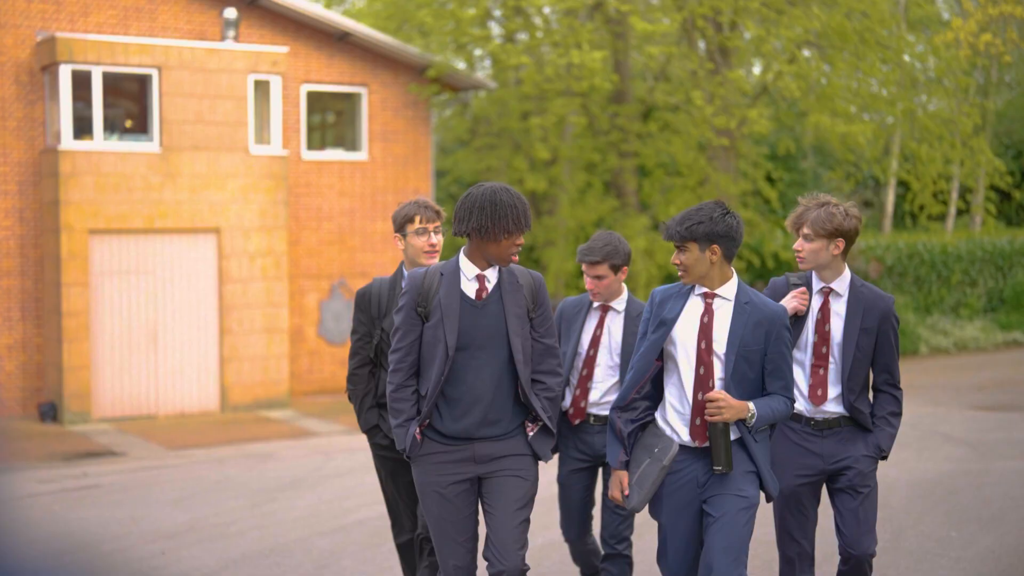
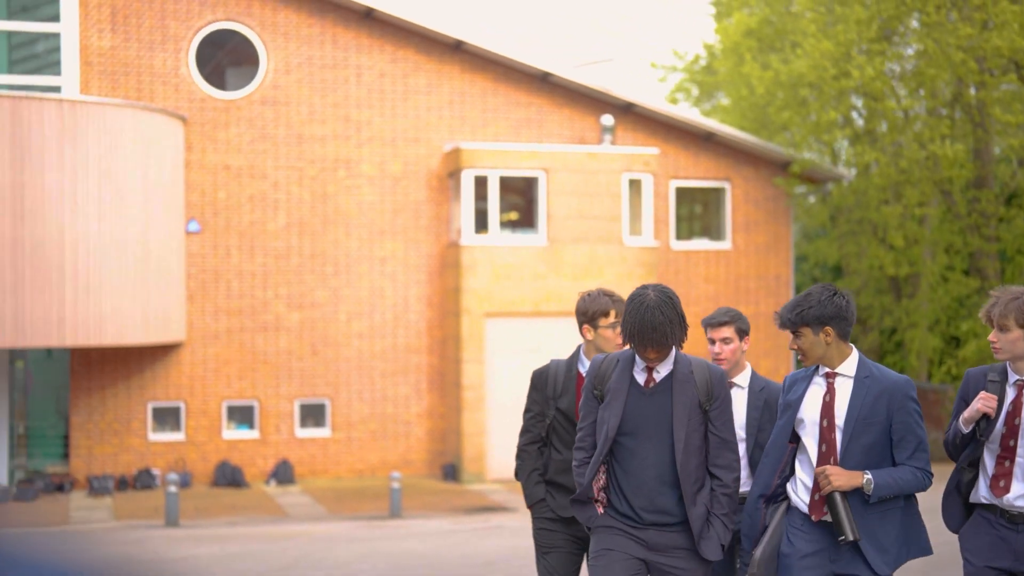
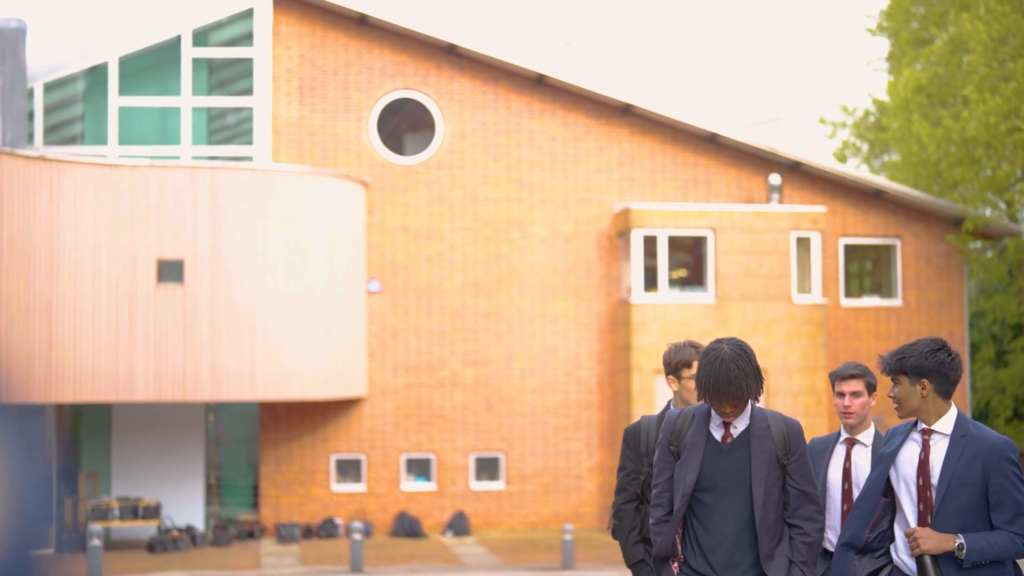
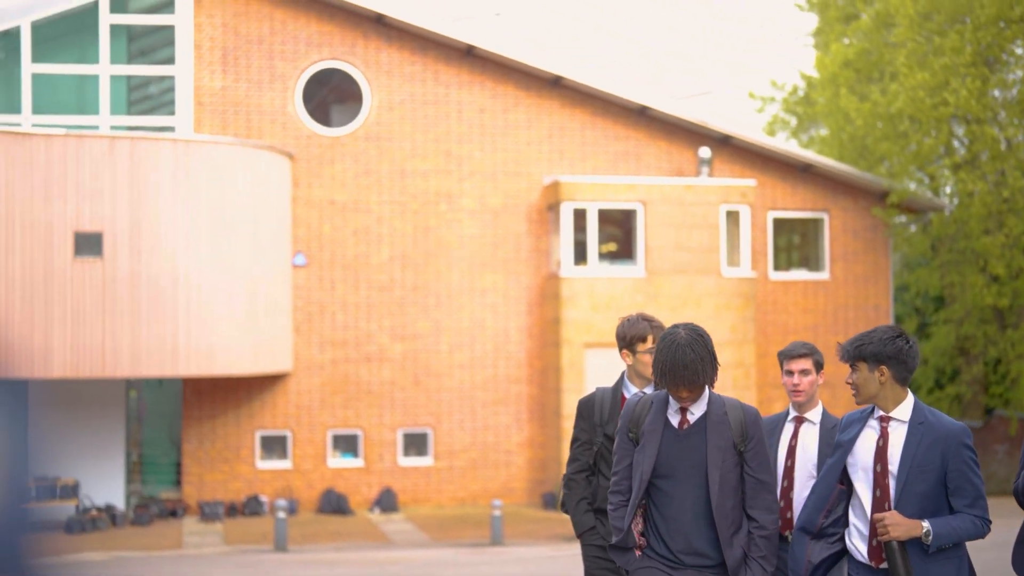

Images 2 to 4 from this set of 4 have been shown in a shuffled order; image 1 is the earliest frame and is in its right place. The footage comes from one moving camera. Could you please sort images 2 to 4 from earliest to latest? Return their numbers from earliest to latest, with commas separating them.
2, 4, 3
